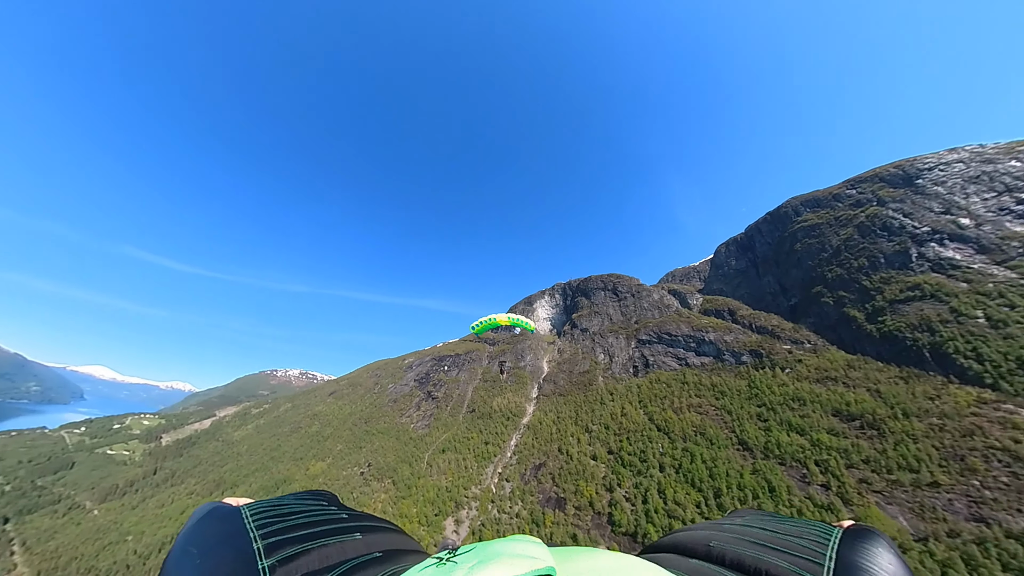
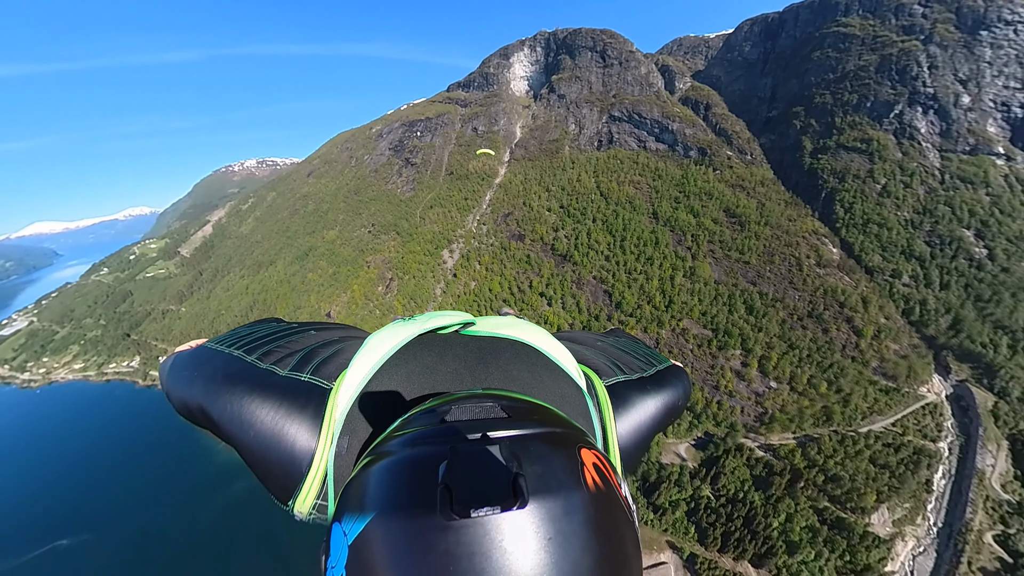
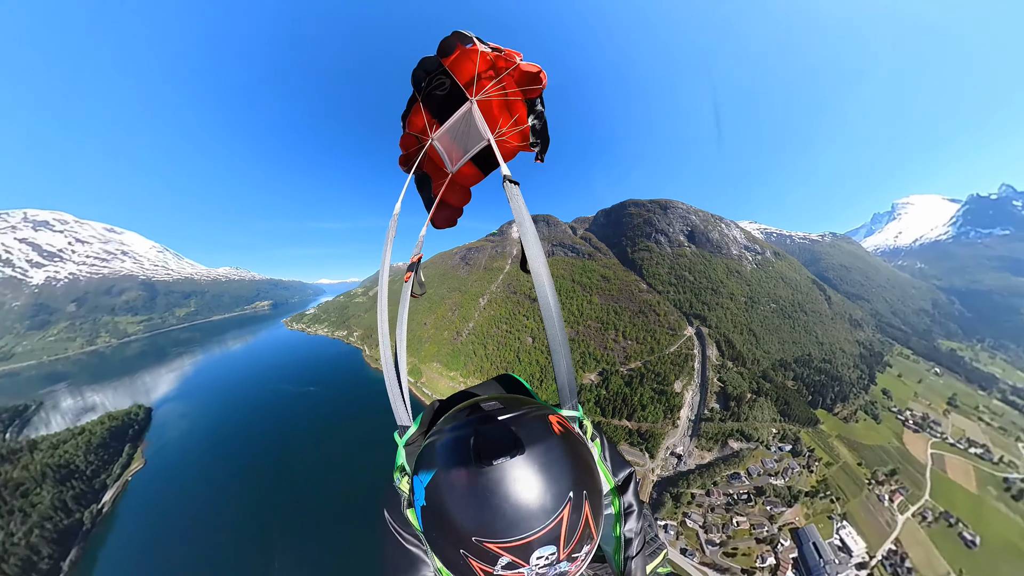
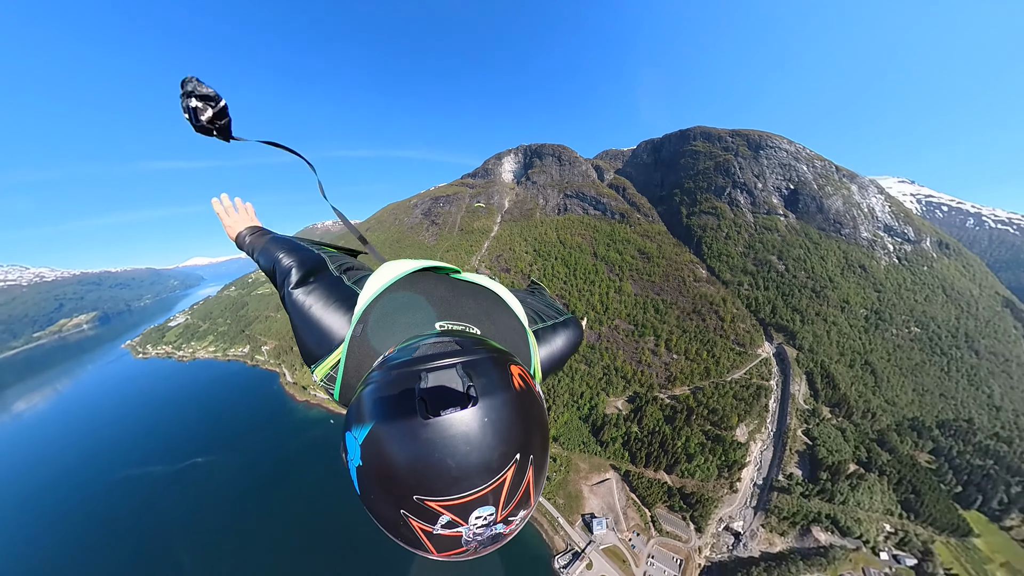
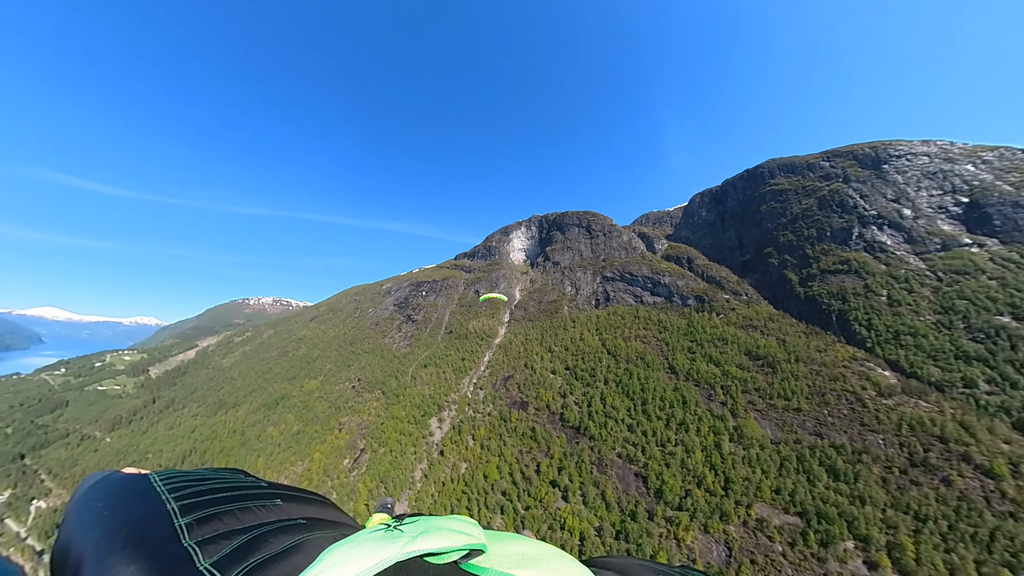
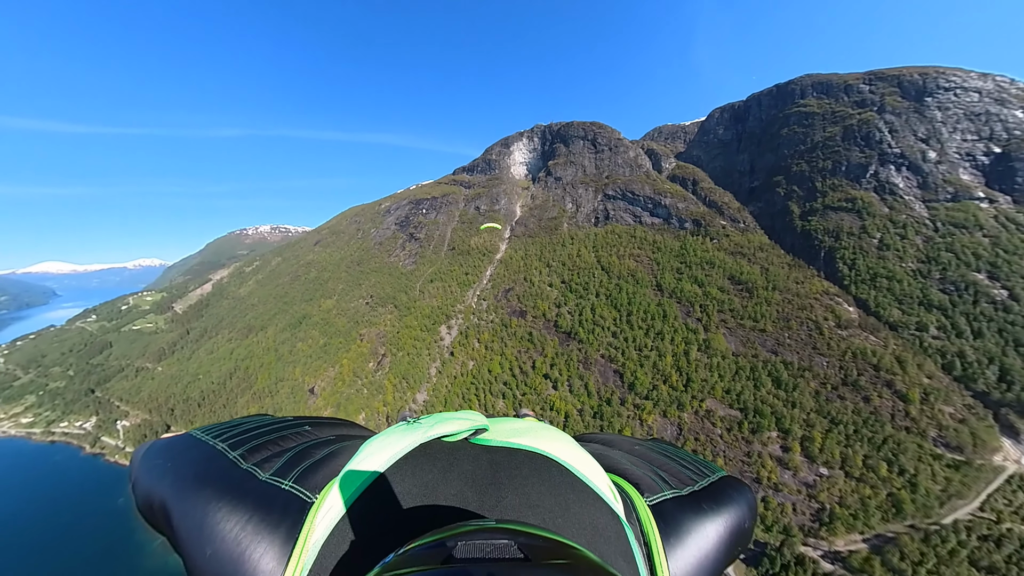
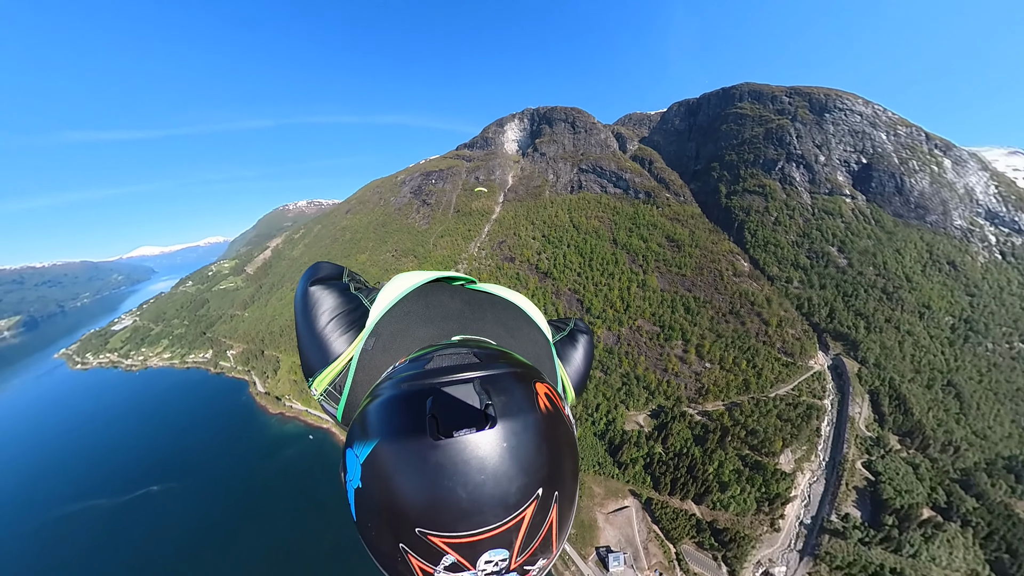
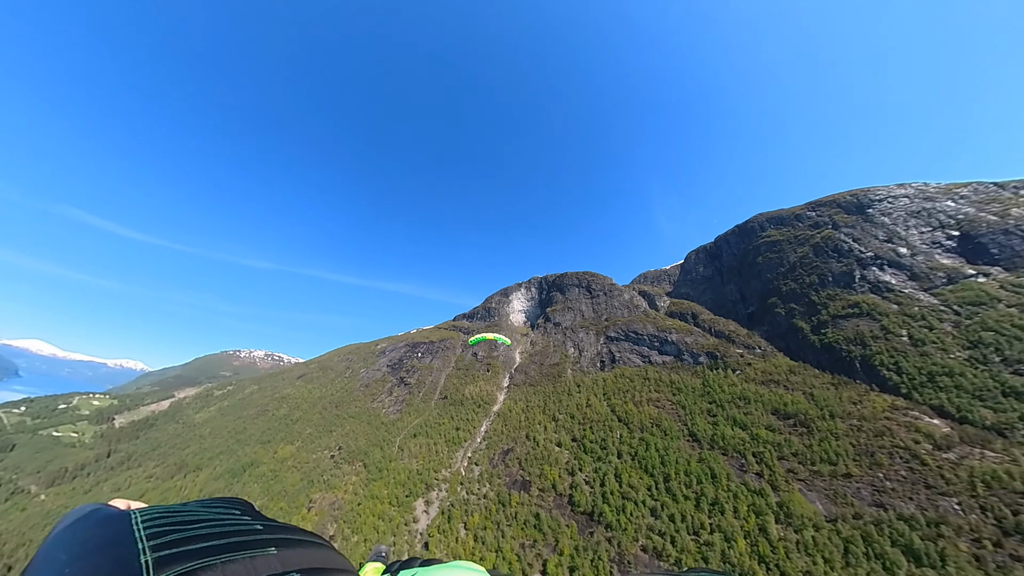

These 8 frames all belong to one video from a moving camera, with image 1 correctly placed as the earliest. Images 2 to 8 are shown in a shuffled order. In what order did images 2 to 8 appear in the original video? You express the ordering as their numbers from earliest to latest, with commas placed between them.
8, 5, 6, 2, 7, 4, 3
